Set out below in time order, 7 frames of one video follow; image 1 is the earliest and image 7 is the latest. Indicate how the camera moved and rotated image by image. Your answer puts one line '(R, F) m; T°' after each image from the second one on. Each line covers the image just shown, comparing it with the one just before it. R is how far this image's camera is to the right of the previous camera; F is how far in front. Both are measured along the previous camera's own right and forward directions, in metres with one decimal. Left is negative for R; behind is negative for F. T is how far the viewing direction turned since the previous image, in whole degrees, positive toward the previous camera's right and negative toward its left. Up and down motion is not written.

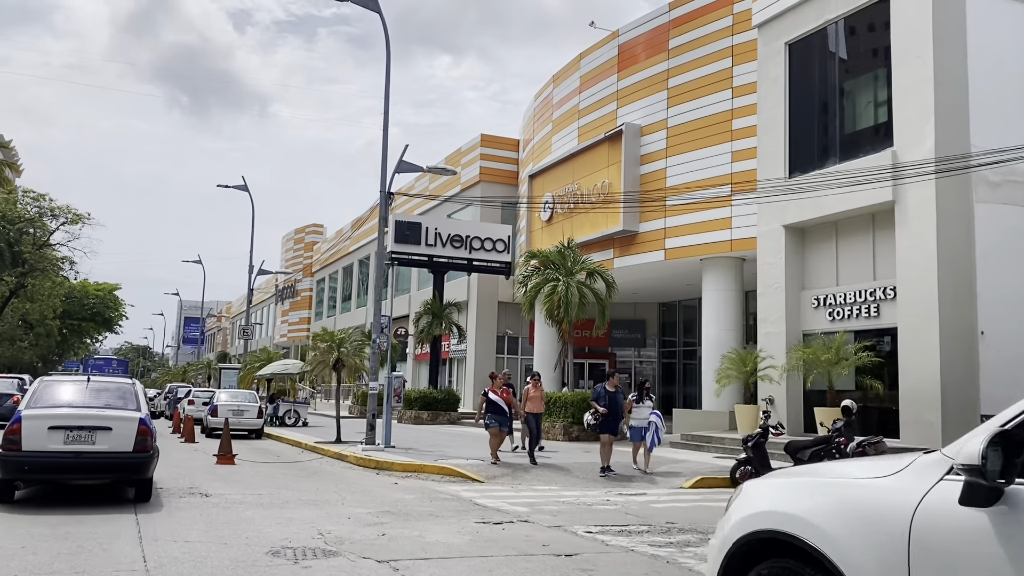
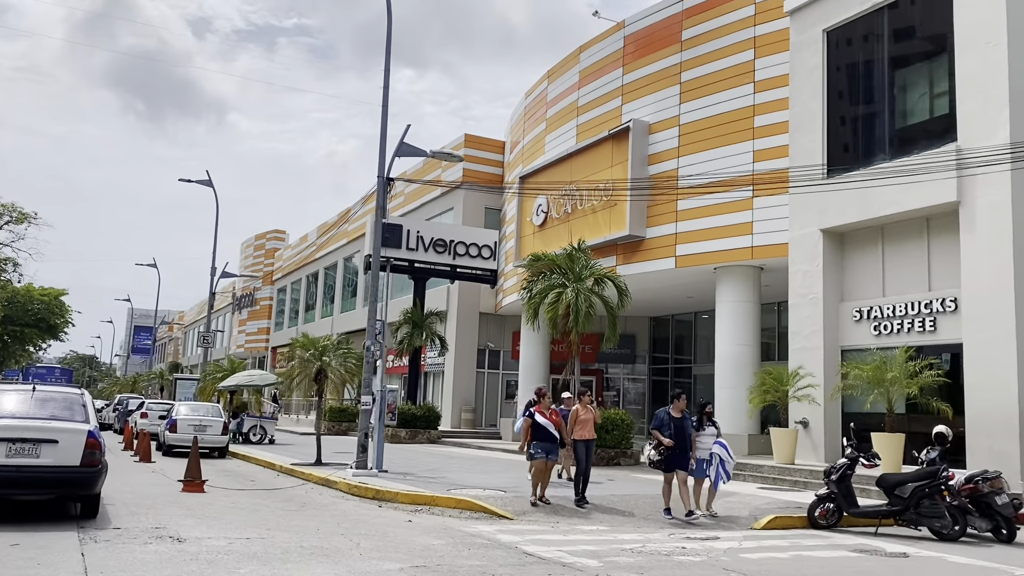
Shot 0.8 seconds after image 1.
(-1.1, +2.3) m; +3°
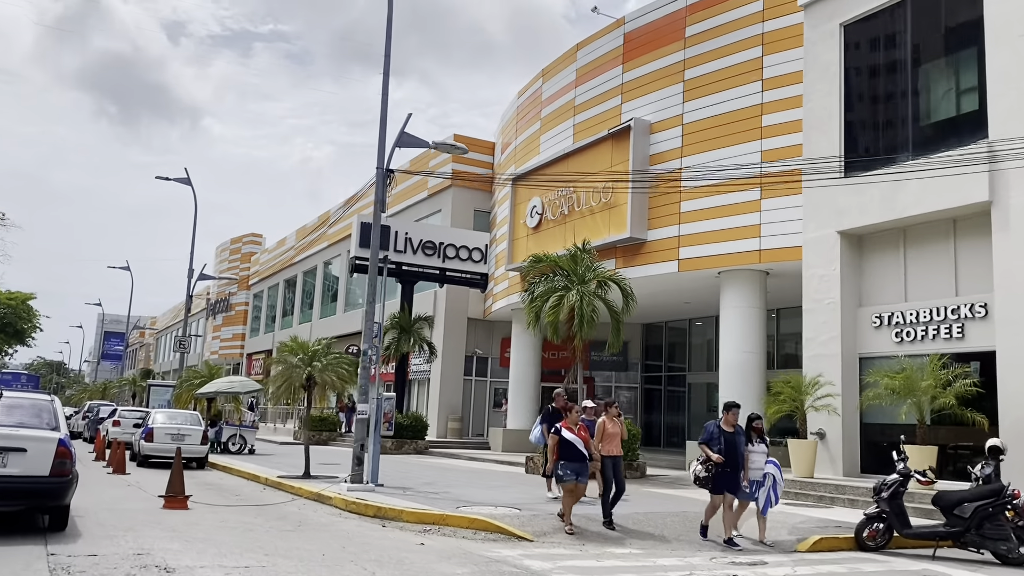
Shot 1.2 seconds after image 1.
(-0.6, +1.0) m; +2°
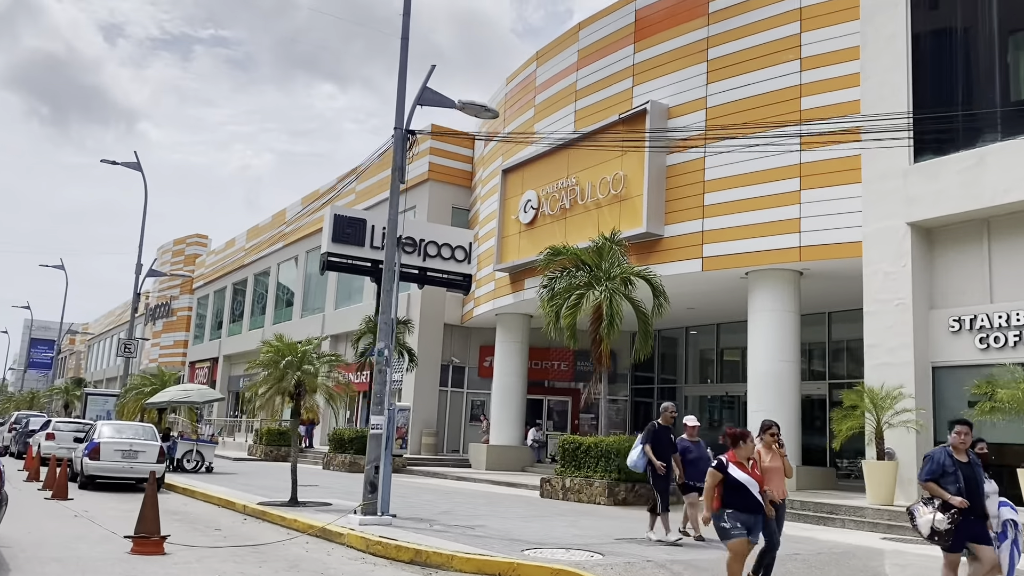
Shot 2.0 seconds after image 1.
(-1.5, +2.6) m; +4°
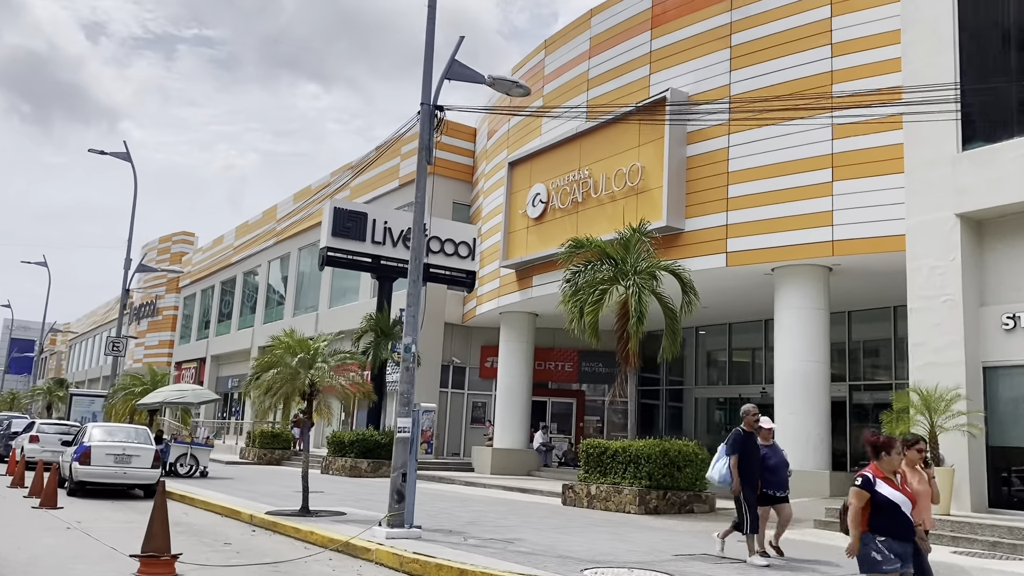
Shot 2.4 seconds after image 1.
(-0.7, +1.0) m; +1°
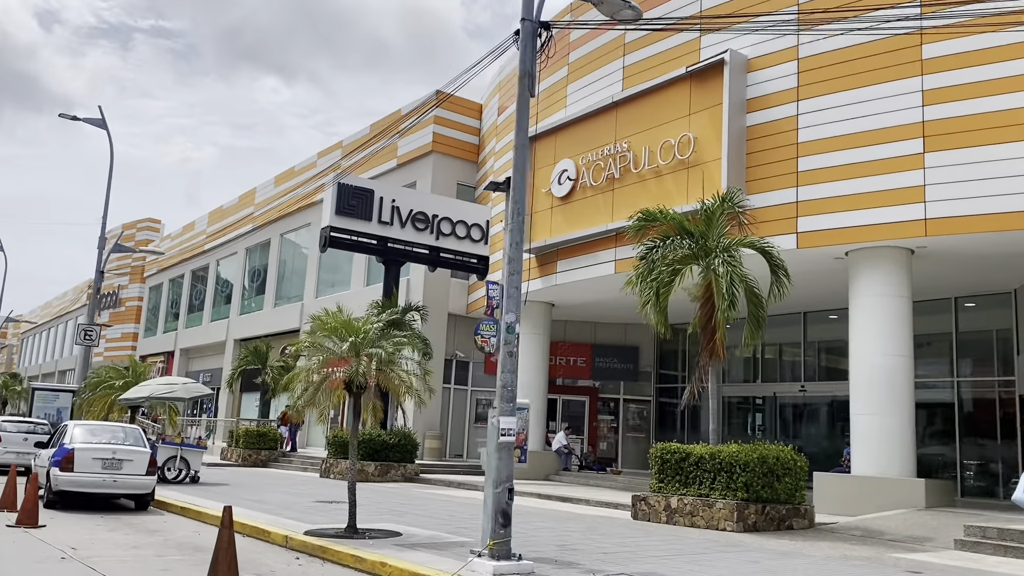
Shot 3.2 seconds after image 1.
(-1.7, +2.3) m; +3°
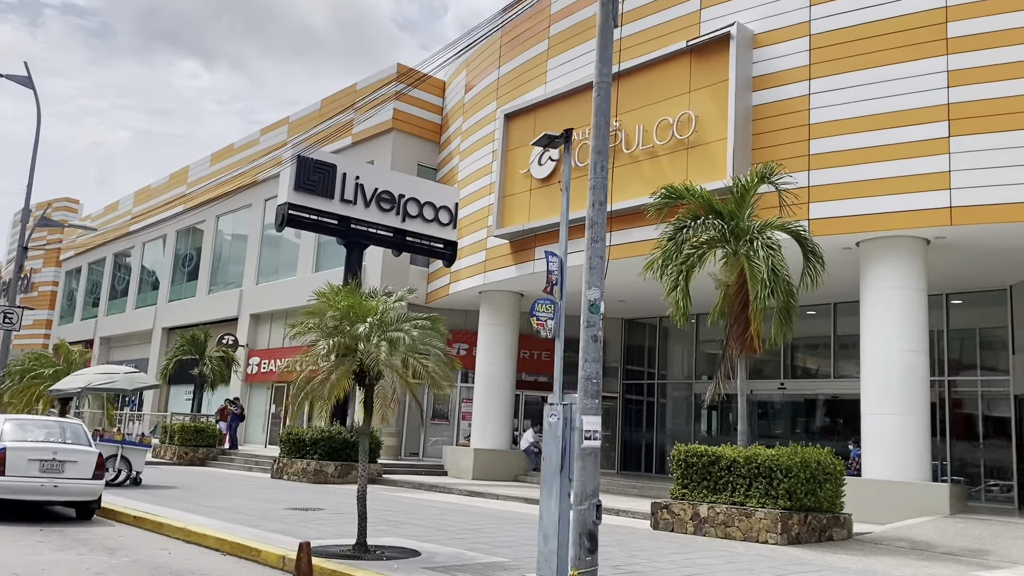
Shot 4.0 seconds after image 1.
(-1.3, +1.6) m; +5°
